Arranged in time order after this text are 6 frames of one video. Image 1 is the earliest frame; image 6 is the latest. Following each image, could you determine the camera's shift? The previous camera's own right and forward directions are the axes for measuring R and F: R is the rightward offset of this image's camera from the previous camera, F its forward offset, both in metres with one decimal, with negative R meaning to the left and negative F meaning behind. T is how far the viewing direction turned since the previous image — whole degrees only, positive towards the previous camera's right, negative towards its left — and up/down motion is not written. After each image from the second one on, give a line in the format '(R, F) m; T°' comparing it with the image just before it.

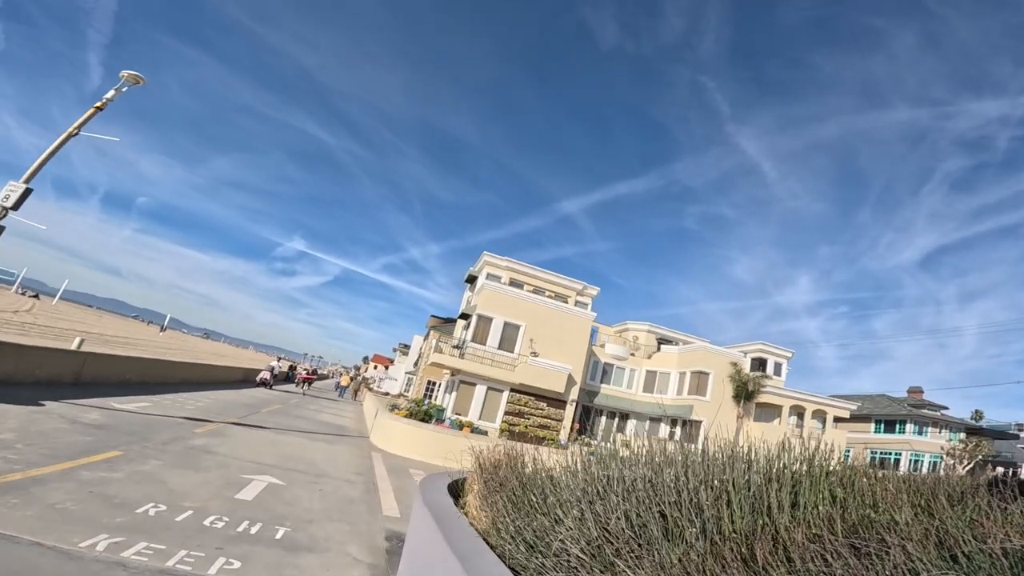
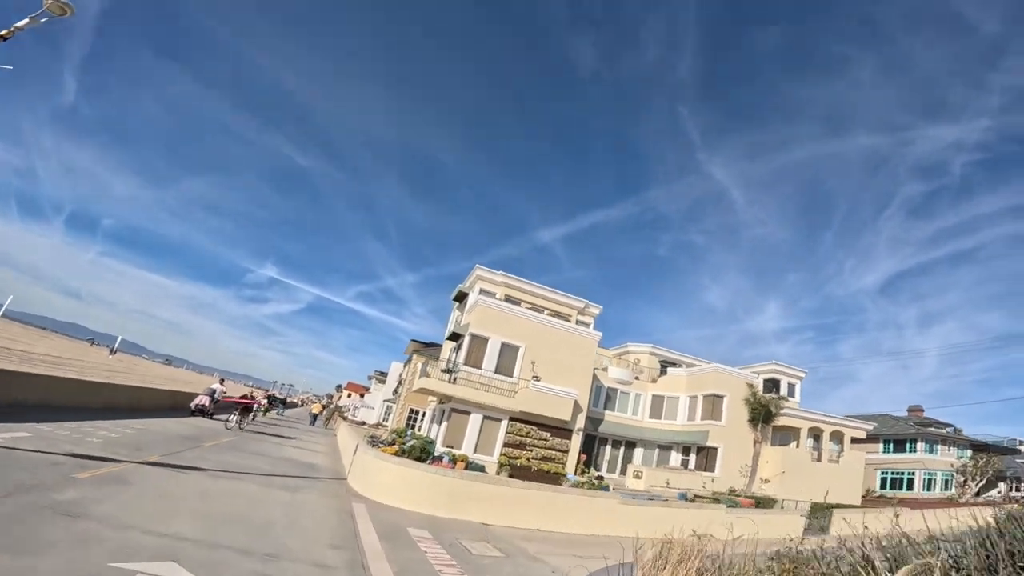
(-1.2, +3.5) m; +3°
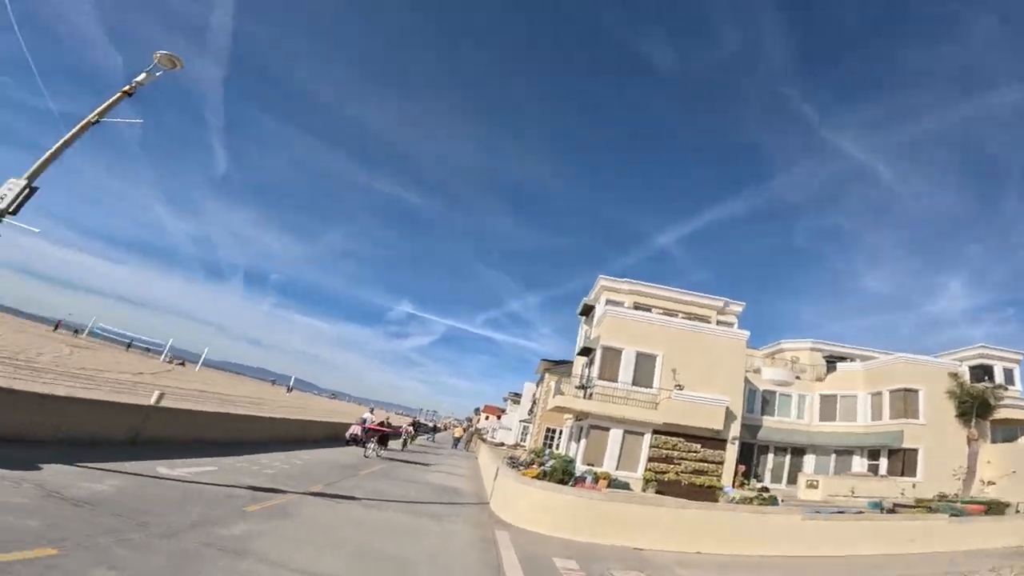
(0.0, +0.8) m; -14°
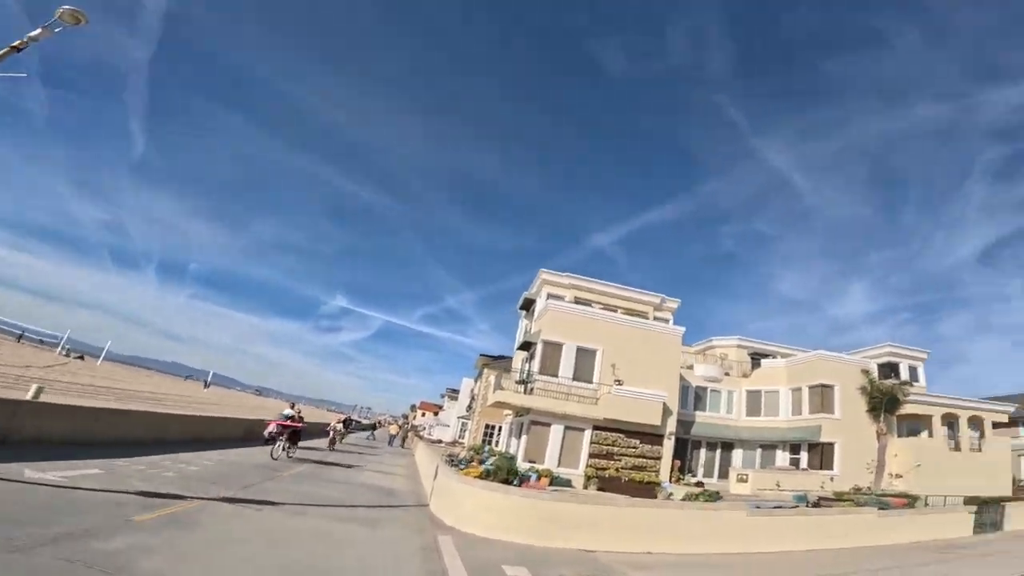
(-0.2, +0.8) m; +7°
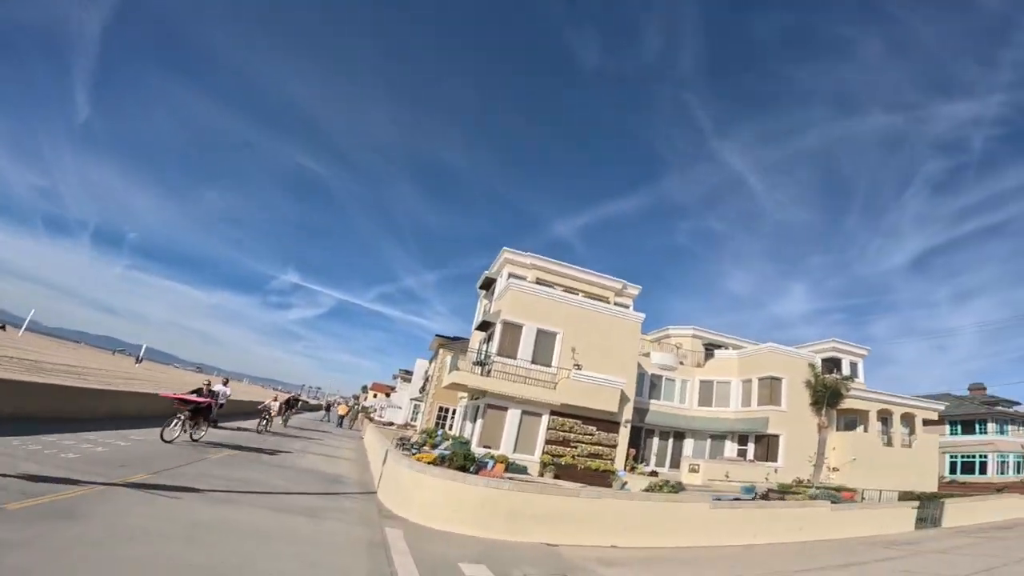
(-0.2, +0.9) m; +5°
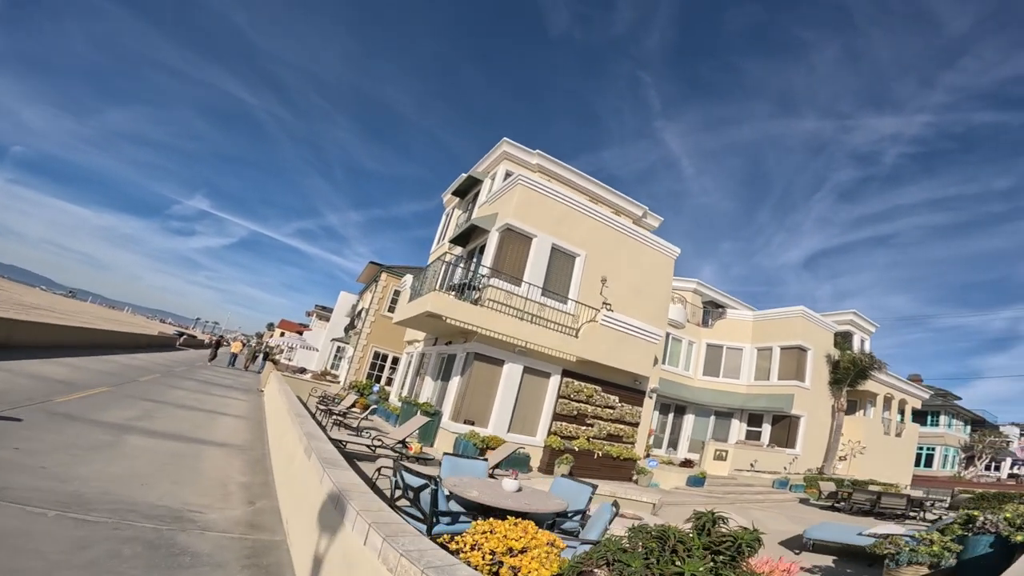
(-2.4, +8.0) m; +9°
